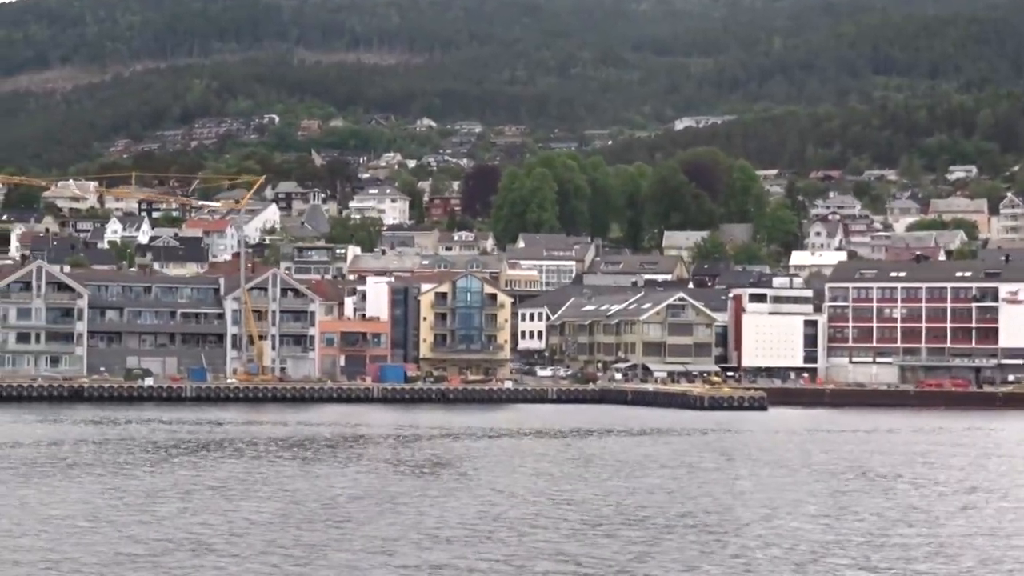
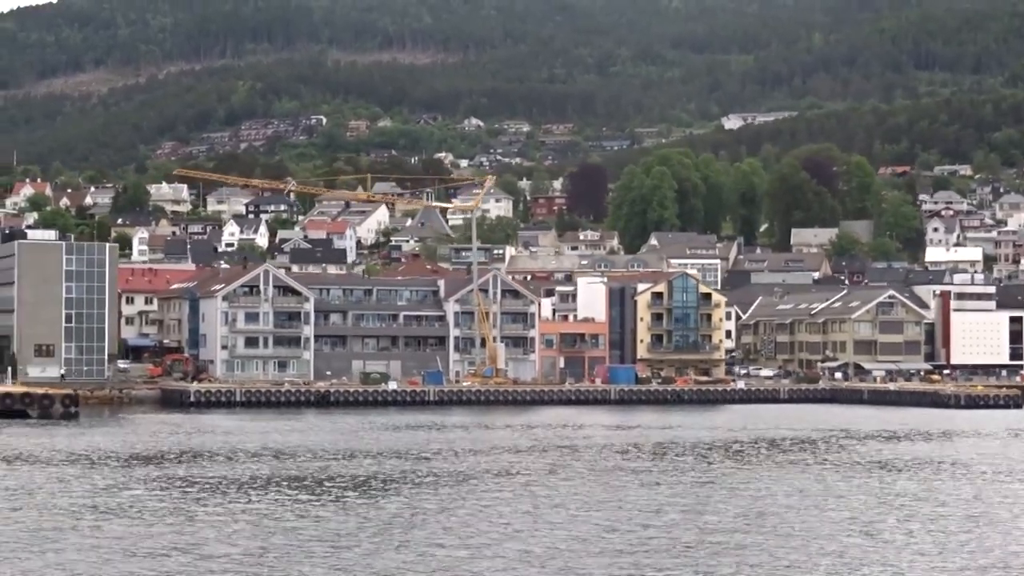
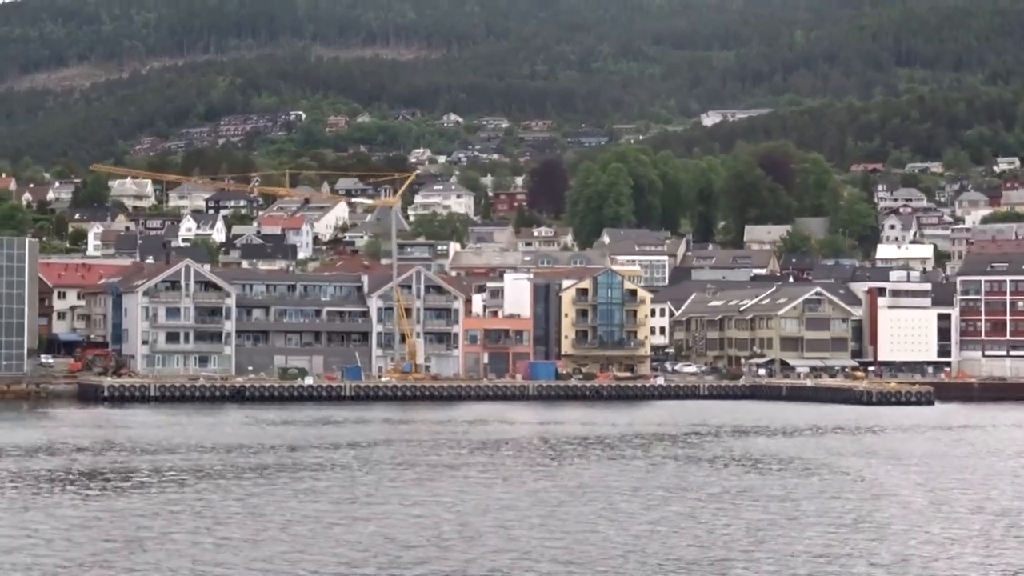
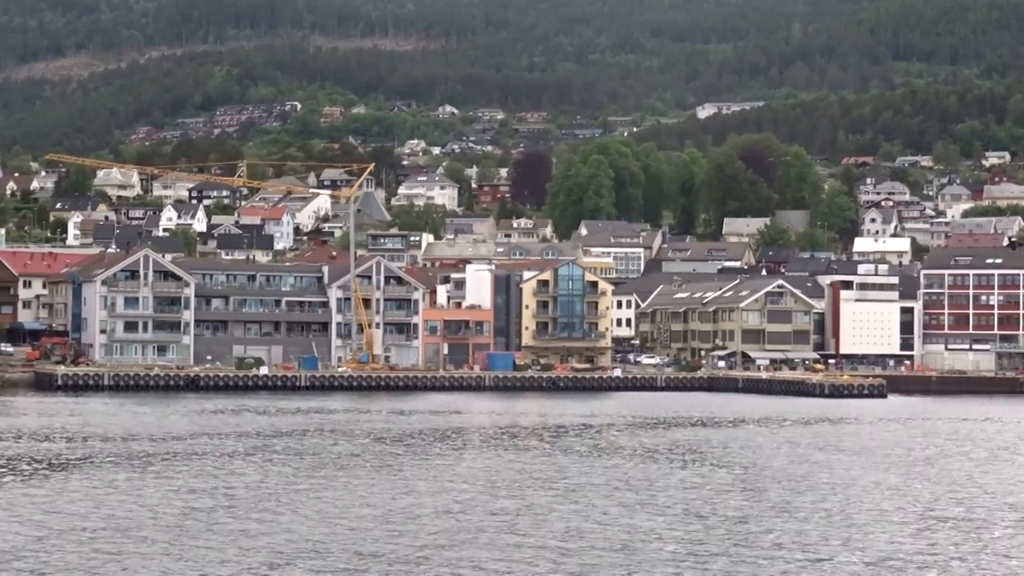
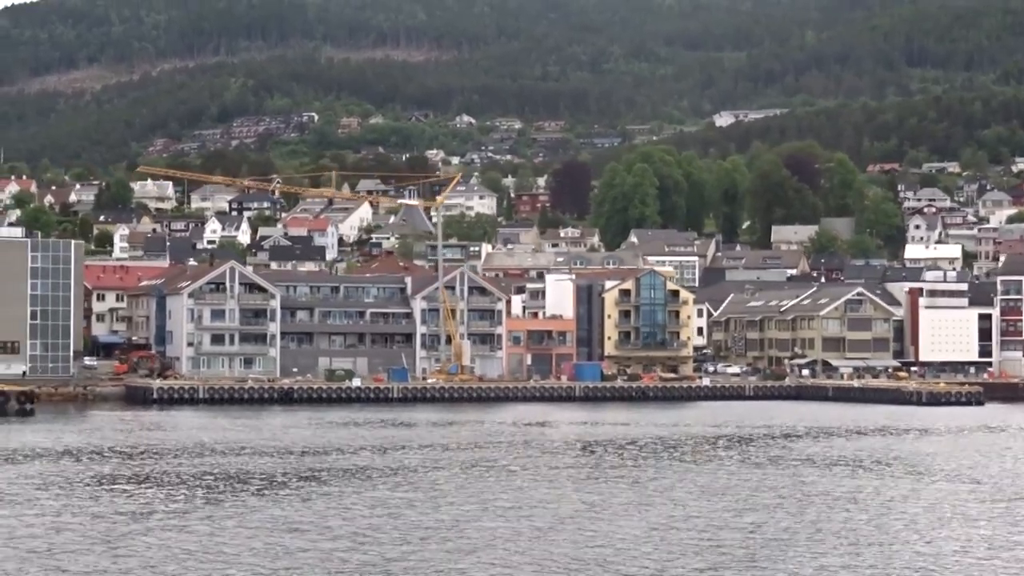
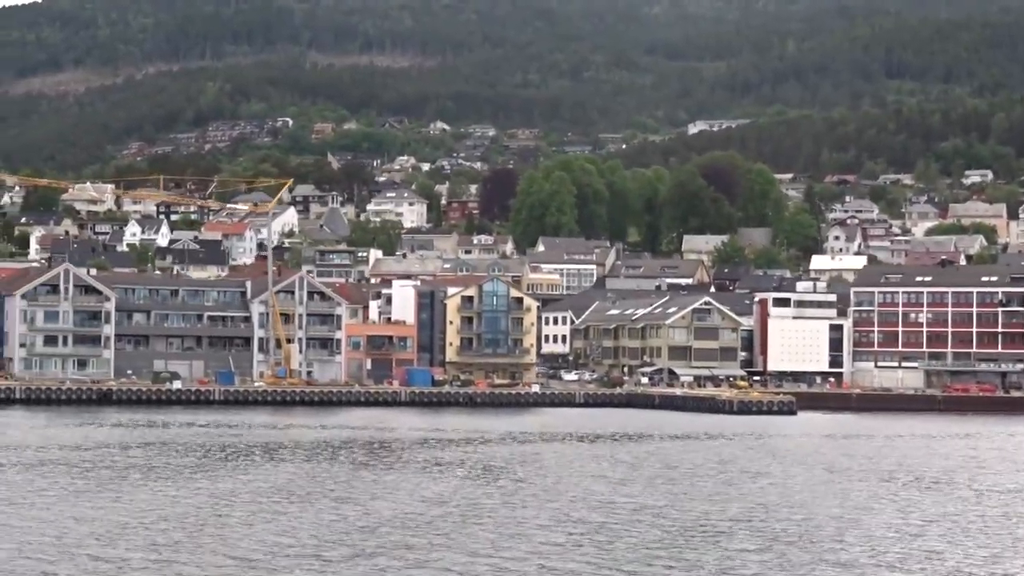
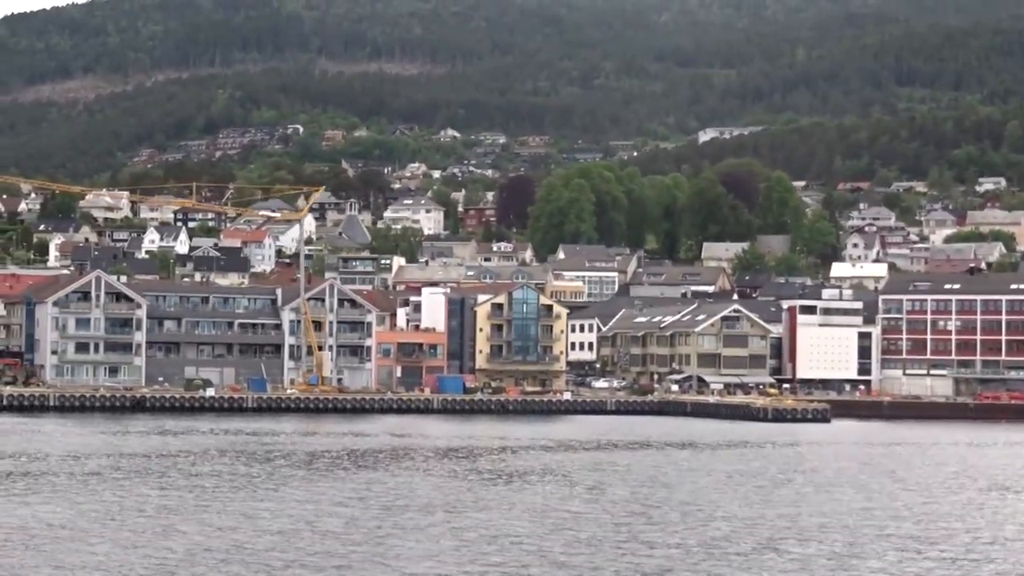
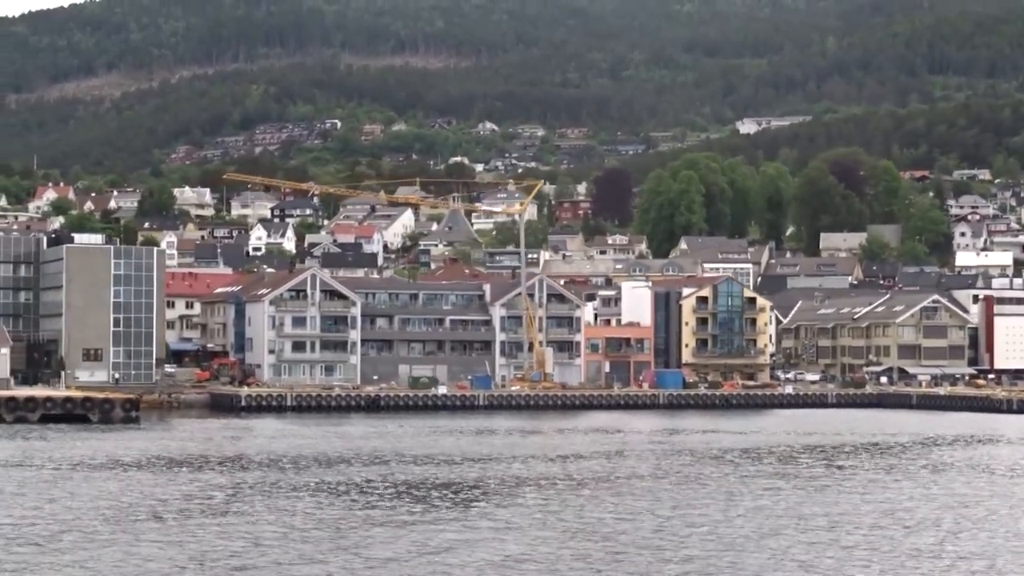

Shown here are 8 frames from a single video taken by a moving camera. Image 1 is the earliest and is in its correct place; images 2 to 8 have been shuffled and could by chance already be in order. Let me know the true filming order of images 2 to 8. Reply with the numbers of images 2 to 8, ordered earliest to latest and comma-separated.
6, 7, 4, 3, 5, 2, 8
